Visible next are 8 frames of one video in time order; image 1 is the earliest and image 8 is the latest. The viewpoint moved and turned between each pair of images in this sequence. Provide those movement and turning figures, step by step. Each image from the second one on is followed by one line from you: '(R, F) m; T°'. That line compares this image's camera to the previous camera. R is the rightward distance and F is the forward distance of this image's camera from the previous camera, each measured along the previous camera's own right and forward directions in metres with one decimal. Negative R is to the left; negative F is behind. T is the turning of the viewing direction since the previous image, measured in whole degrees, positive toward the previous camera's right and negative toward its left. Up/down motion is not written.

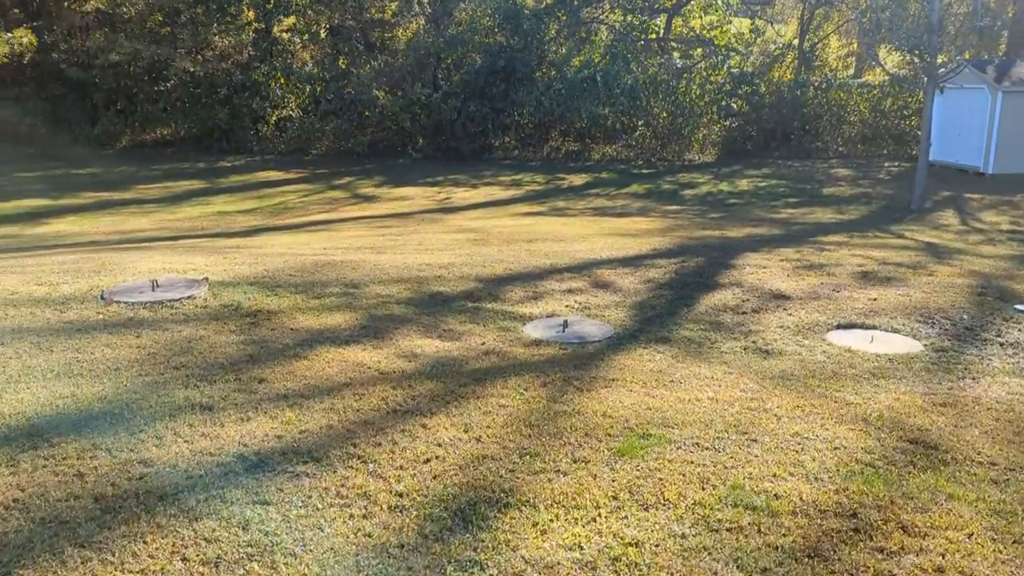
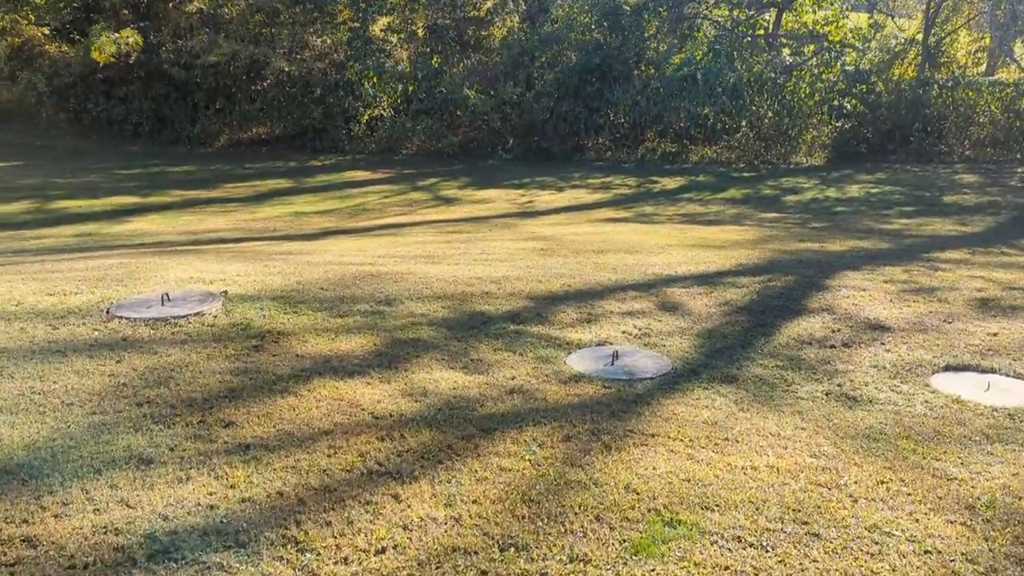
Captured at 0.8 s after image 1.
(+0.3, +0.6) m; -7°
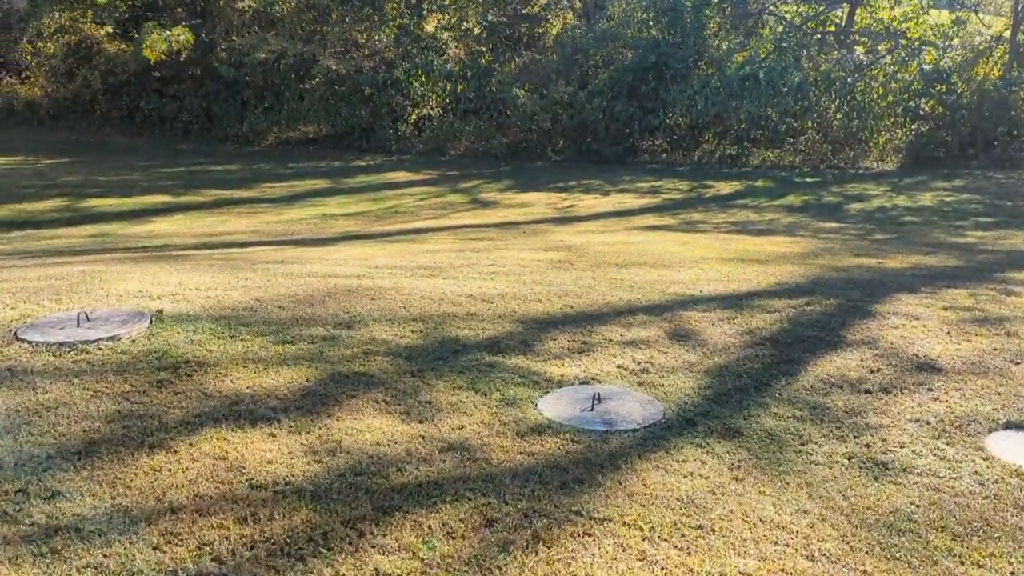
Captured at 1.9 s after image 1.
(+0.4, +0.7) m; -5°
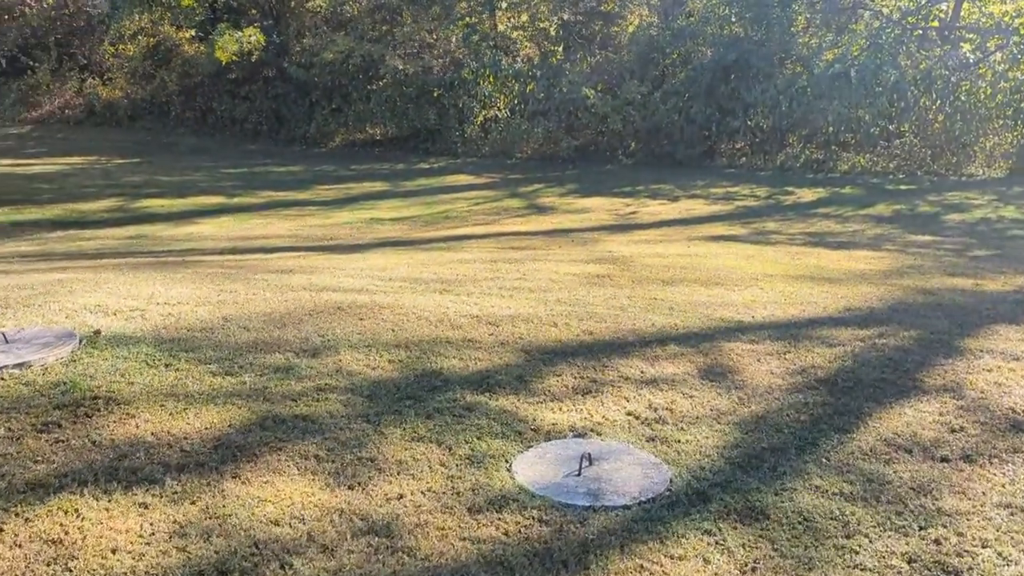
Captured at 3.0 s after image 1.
(+0.4, +0.7) m; -6°
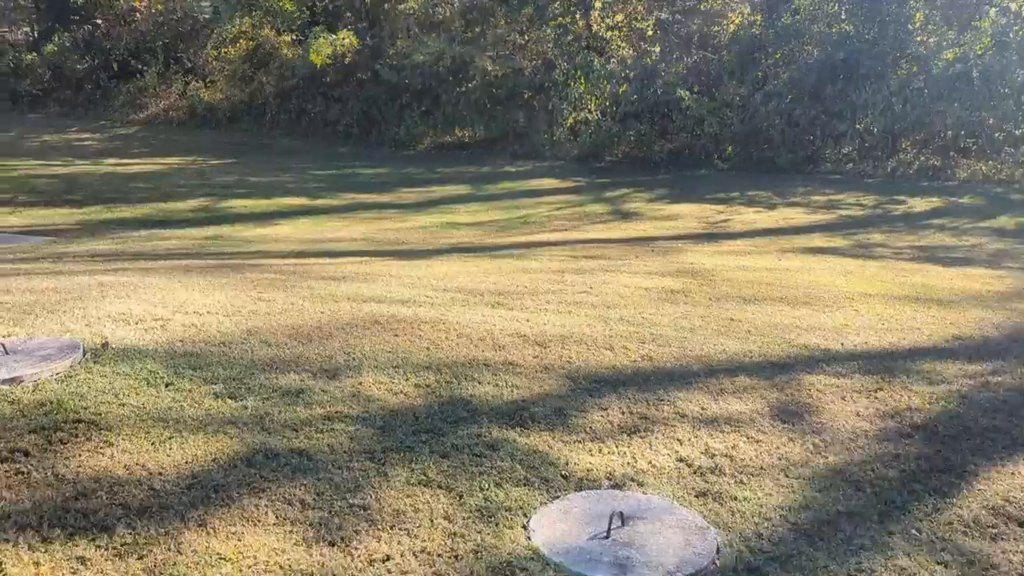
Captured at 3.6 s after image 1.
(+0.2, +0.4) m; -6°
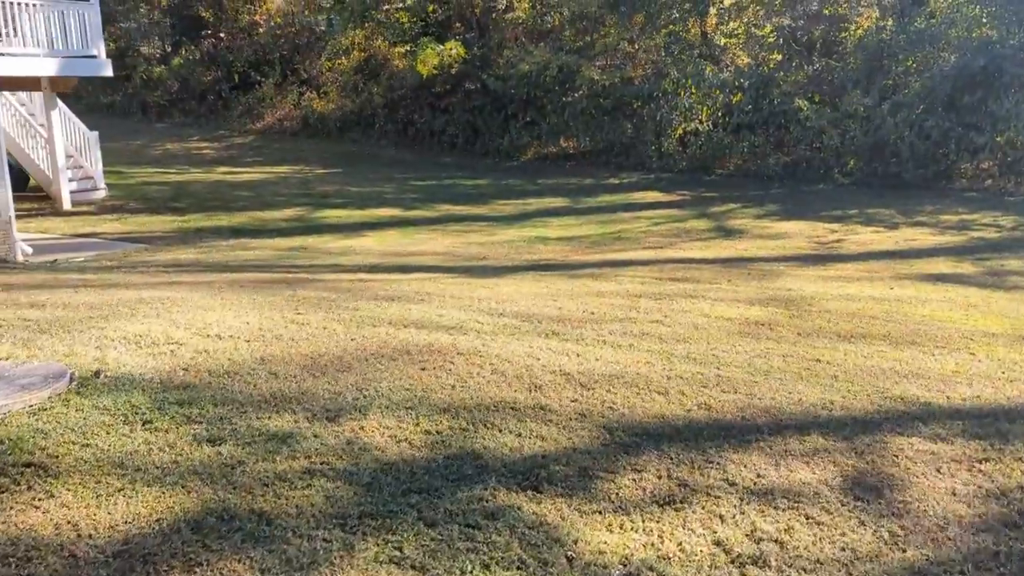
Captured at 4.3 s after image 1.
(+0.3, +0.4) m; -8°
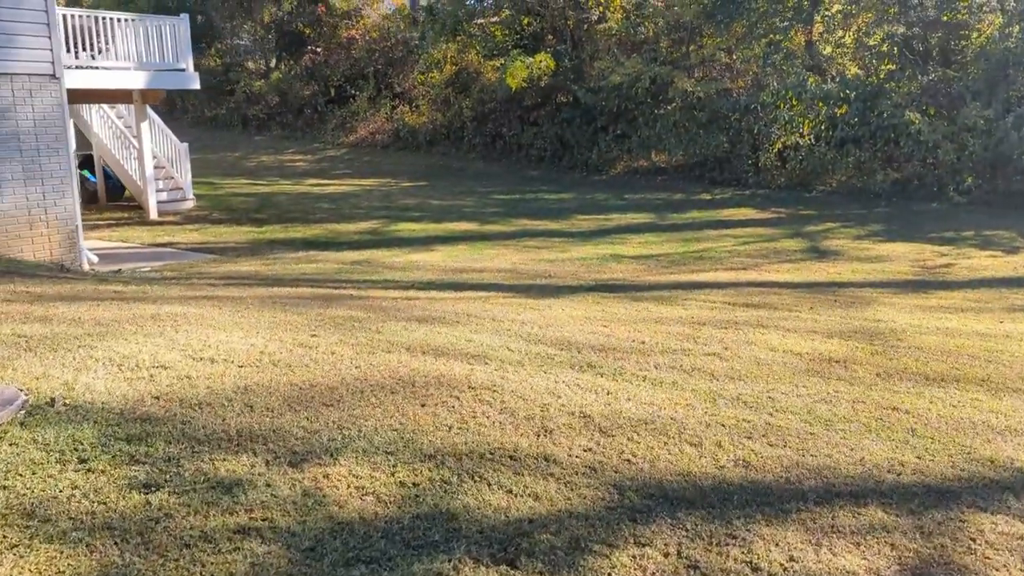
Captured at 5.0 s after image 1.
(+0.3, +0.4) m; -7°
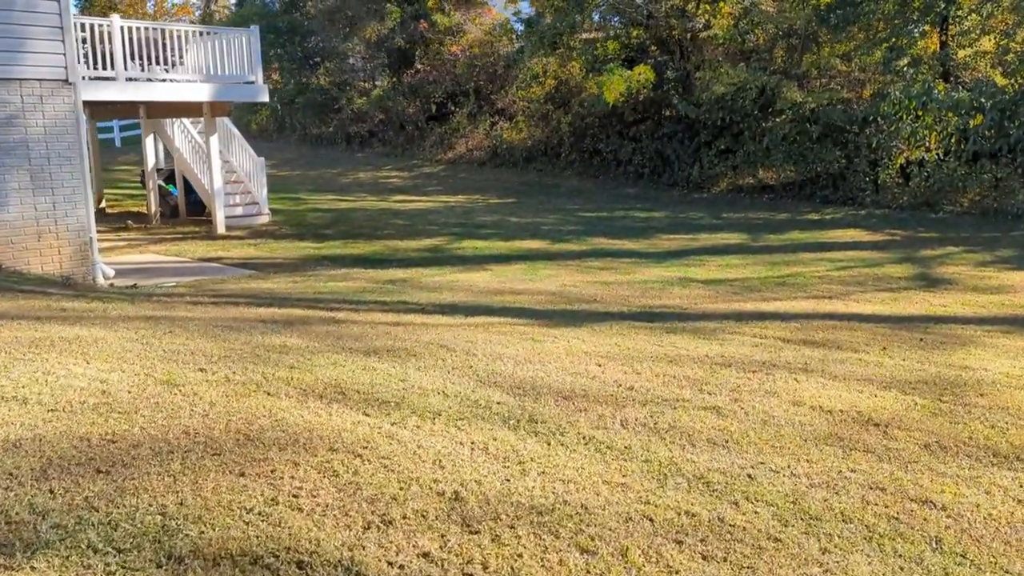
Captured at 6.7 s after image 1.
(+0.8, +0.9) m; -9°
